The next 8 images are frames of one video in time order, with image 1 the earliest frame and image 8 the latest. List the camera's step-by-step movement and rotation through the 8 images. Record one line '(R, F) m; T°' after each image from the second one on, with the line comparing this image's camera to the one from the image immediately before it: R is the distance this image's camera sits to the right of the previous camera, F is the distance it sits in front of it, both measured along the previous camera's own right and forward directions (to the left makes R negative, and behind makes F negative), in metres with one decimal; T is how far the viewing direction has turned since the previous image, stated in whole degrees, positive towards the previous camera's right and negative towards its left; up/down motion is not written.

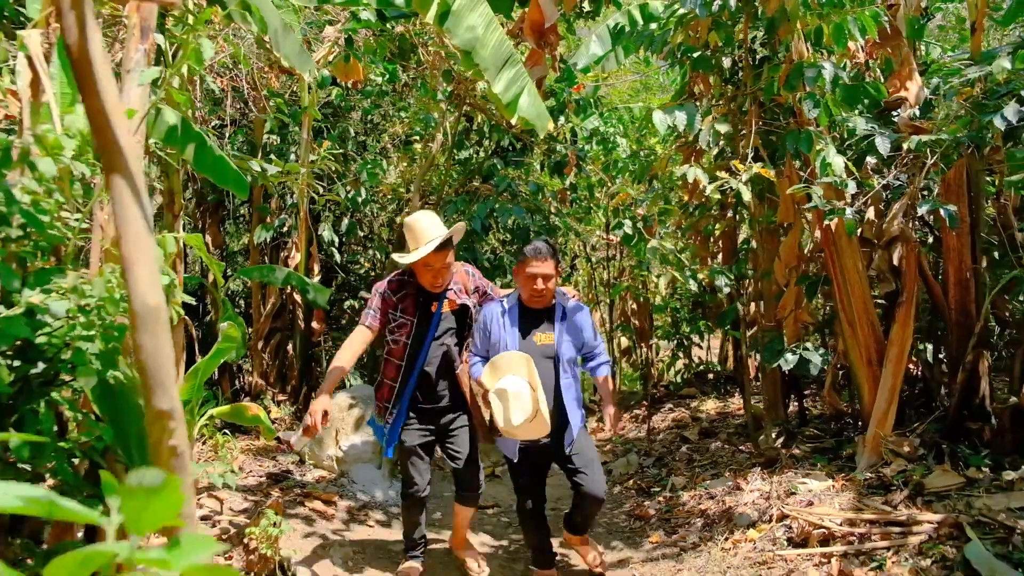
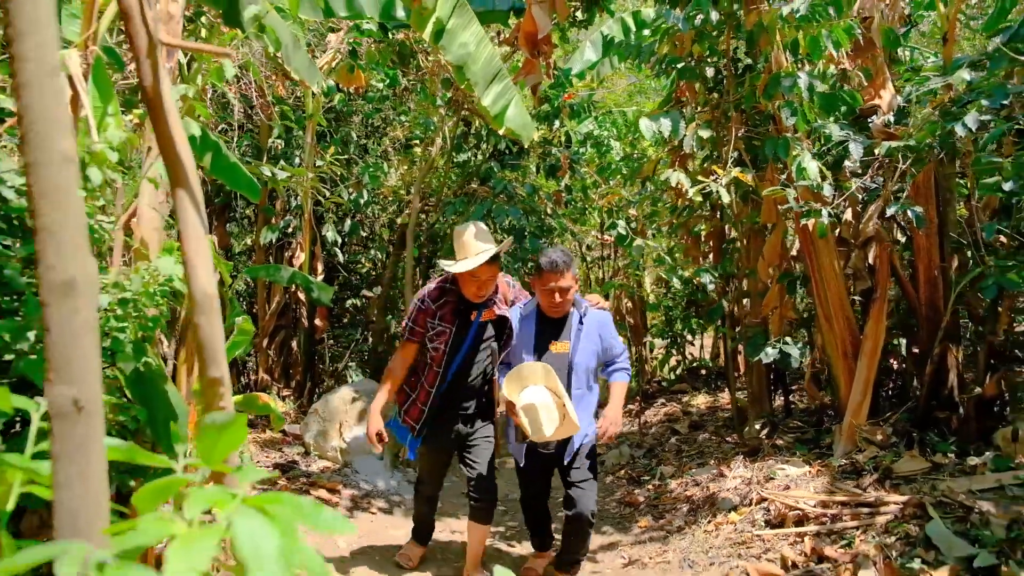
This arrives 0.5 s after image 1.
(0.0, -0.2) m; 0°
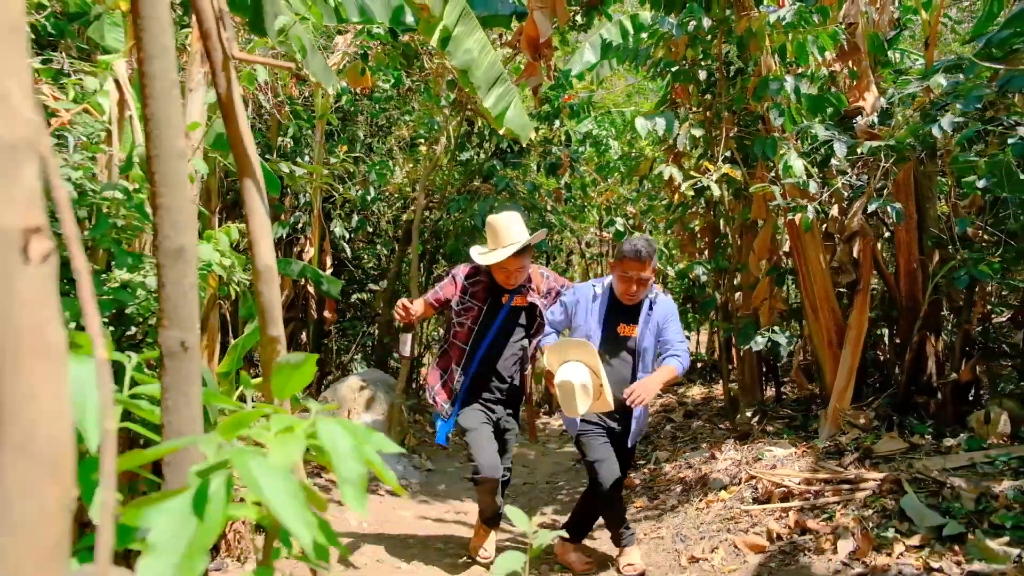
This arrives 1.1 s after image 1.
(0.0, -0.2) m; 0°
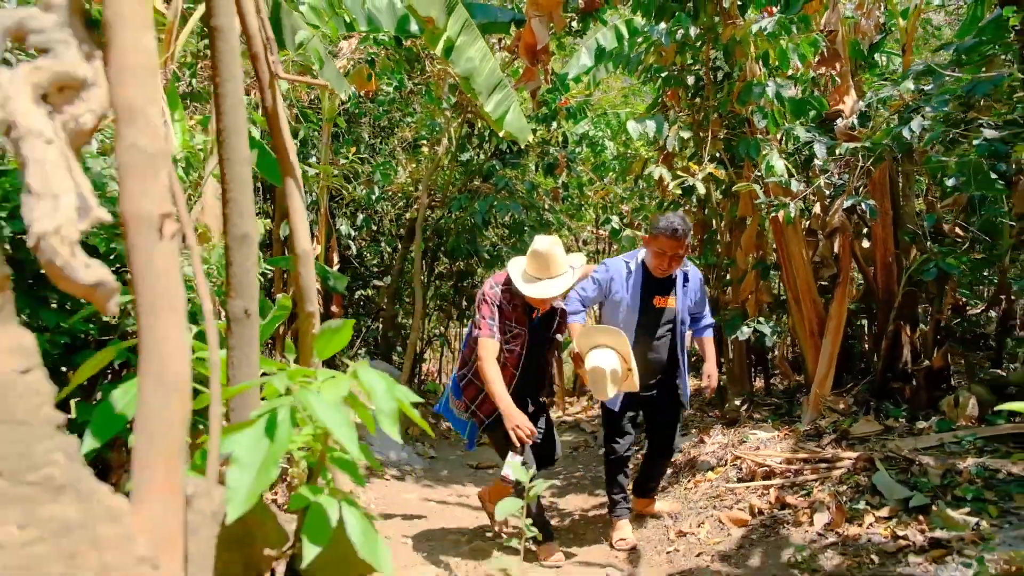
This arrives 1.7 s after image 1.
(0.0, -0.3) m; 0°
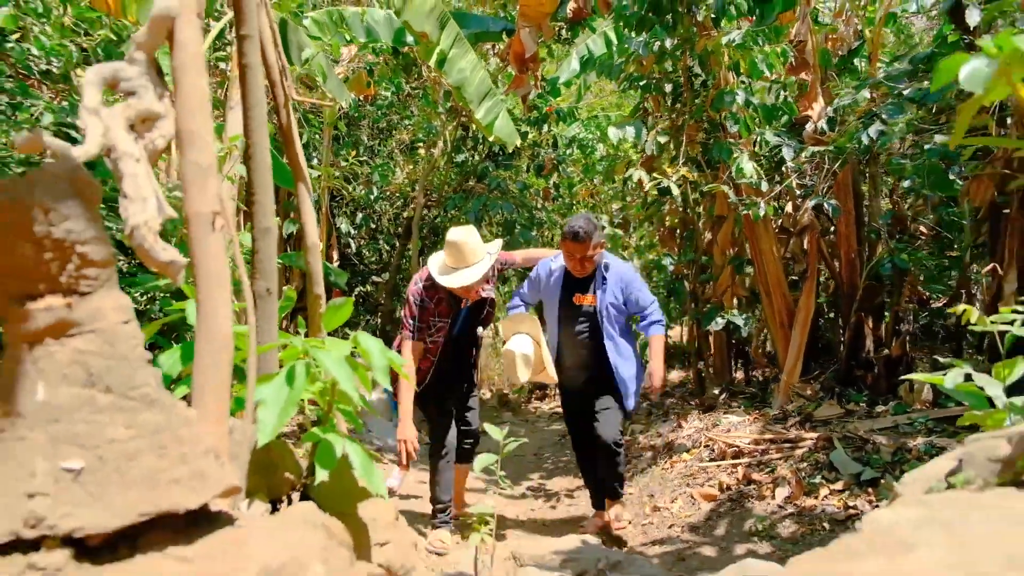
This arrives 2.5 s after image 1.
(0.0, -0.3) m; 0°
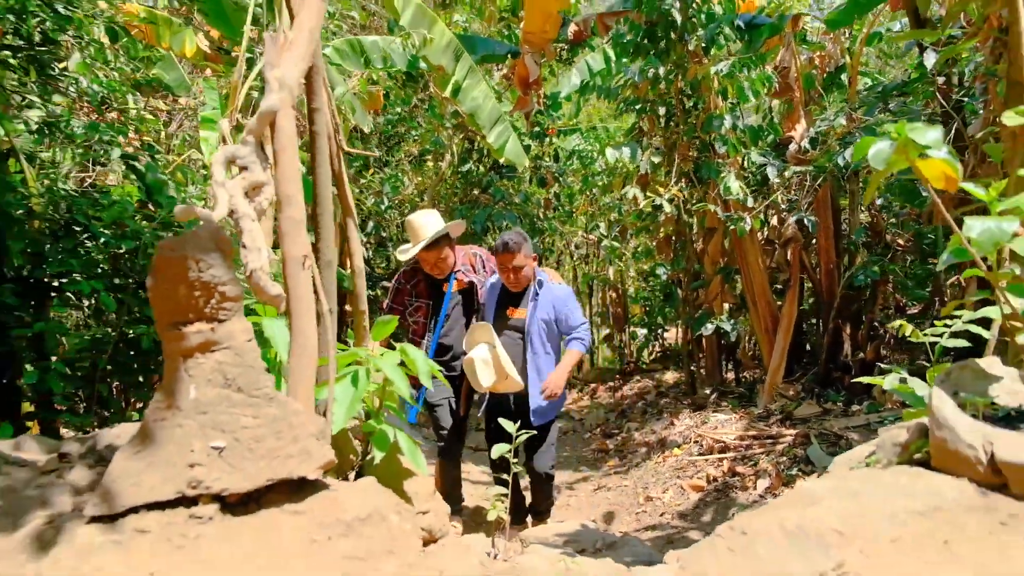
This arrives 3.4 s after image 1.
(0.0, -0.4) m; 0°
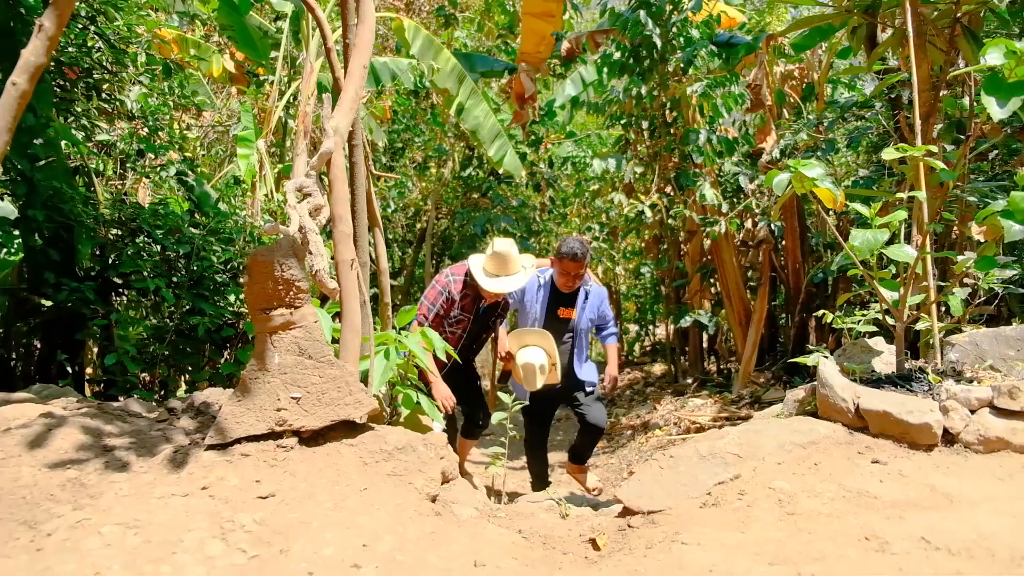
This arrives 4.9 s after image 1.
(0.0, -0.6) m; 0°
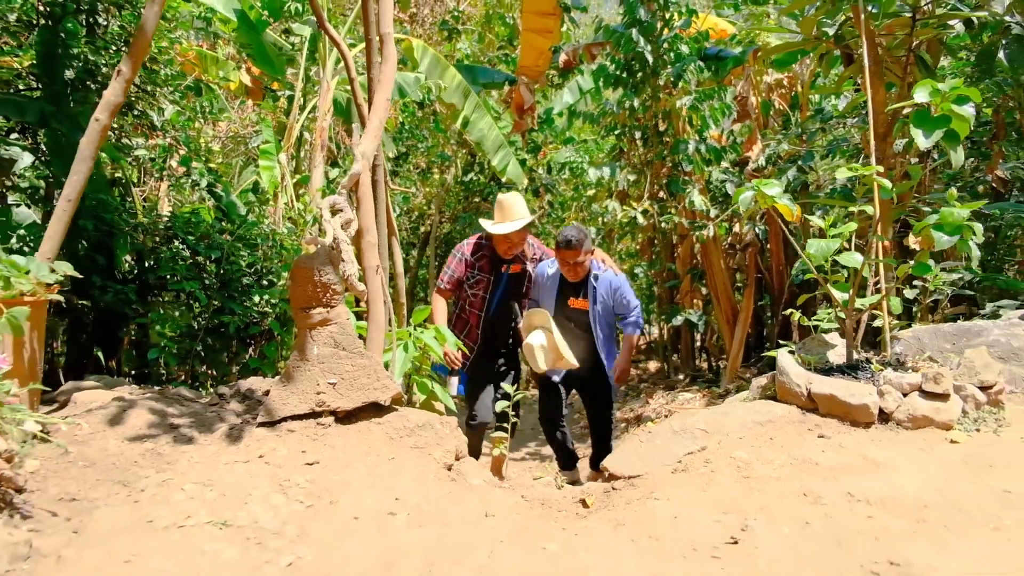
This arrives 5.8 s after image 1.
(0.0, -0.4) m; 0°
